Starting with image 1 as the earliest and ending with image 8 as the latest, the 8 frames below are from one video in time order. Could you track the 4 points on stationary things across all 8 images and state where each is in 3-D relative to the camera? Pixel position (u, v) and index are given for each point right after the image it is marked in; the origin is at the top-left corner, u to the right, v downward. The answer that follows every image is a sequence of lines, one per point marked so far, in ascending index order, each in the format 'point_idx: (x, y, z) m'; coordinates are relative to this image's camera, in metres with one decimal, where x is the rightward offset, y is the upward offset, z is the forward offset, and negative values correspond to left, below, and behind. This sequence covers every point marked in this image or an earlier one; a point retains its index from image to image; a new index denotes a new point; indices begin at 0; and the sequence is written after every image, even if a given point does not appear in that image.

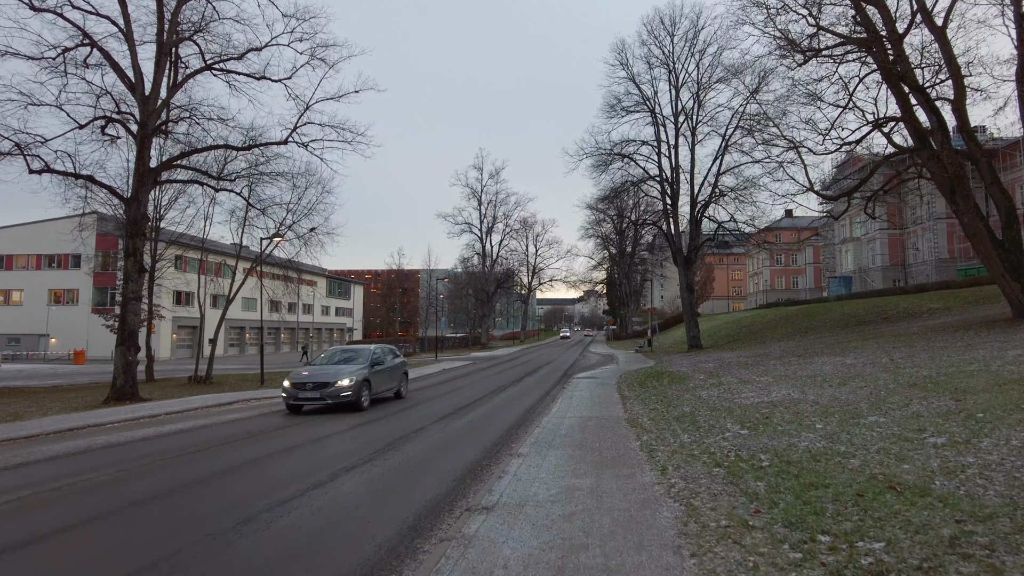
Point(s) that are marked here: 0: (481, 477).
0: (-0.4, -2.4, +6.9) m
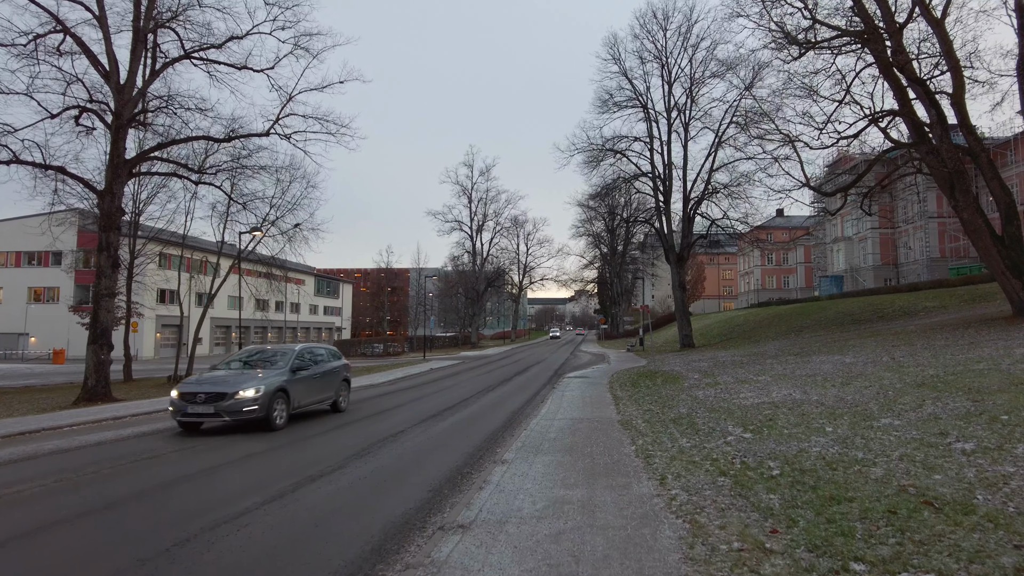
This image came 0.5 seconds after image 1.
0: (-0.6, -2.3, +6.2) m
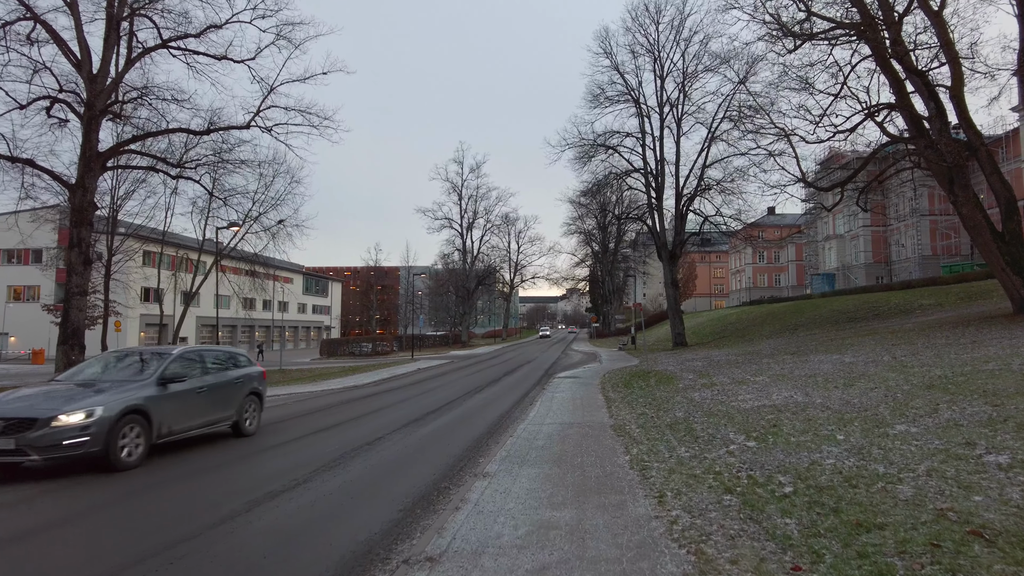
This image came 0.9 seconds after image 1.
0: (-0.8, -2.2, +5.5) m
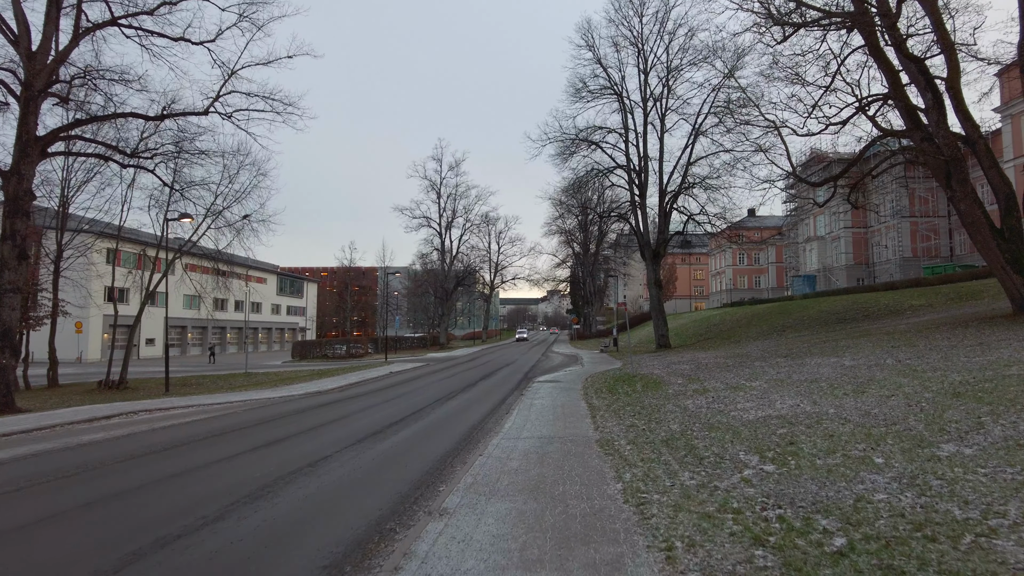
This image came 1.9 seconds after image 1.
0: (-1.1, -2.1, +4.2) m
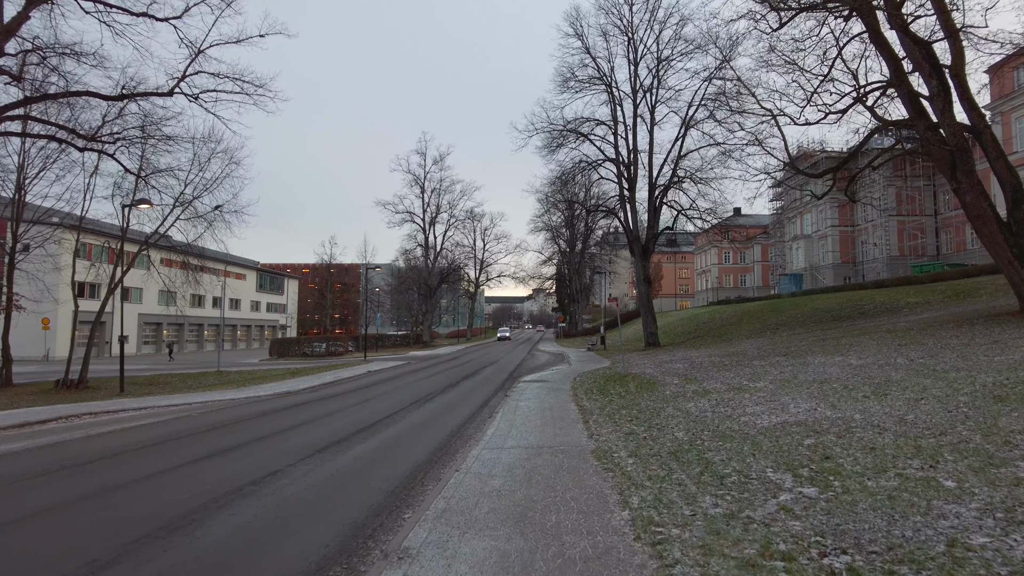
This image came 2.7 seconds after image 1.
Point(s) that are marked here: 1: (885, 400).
0: (-1.2, -1.9, +3.0) m
1: (+5.7, -1.7, +8.4) m
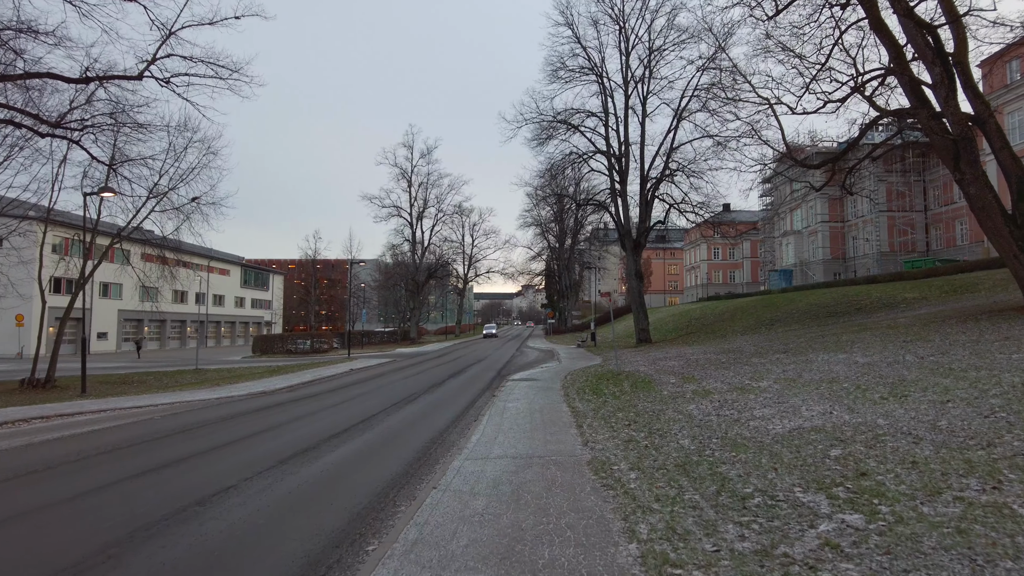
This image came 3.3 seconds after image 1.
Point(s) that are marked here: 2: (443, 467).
0: (-1.3, -1.8, +2.2) m
1: (+5.5, -1.6, +7.7) m
2: (-0.9, -2.2, +6.7) m
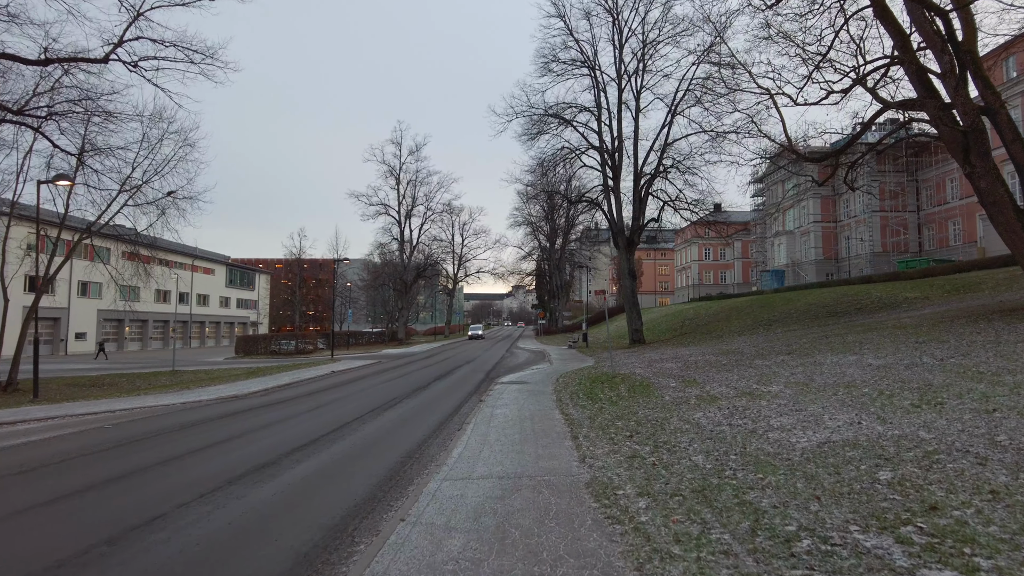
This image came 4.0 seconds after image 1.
0: (-1.3, -1.7, +1.2) m
1: (+5.3, -1.5, +6.8) m
2: (-1.0, -2.1, +5.7) m
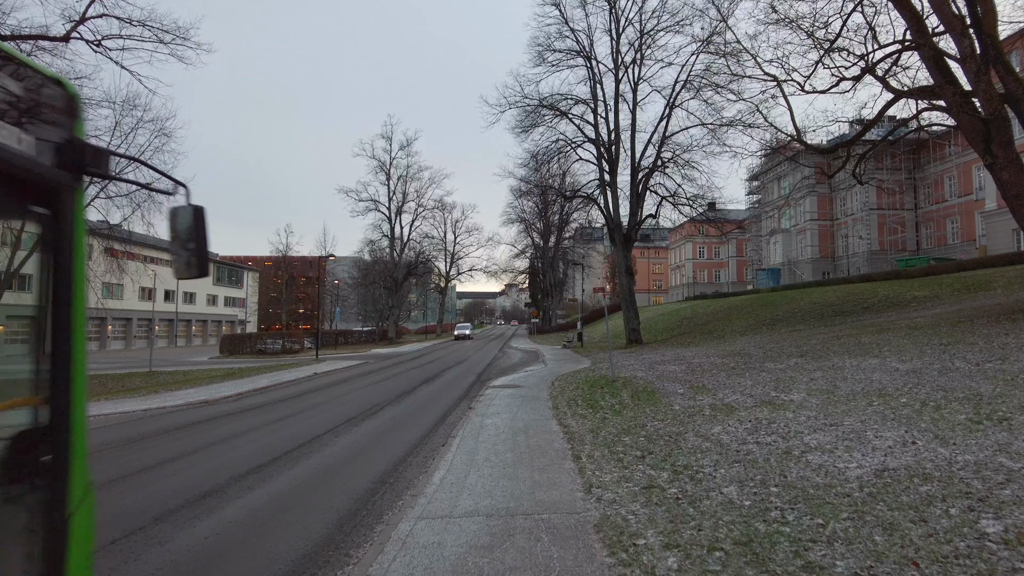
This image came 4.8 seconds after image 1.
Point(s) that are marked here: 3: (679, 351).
0: (-1.4, -1.7, +0.1) m
1: (+5.2, -1.5, +5.8) m
2: (-1.1, -2.0, +4.6) m
3: (+5.8, -2.2, +19.2) m
